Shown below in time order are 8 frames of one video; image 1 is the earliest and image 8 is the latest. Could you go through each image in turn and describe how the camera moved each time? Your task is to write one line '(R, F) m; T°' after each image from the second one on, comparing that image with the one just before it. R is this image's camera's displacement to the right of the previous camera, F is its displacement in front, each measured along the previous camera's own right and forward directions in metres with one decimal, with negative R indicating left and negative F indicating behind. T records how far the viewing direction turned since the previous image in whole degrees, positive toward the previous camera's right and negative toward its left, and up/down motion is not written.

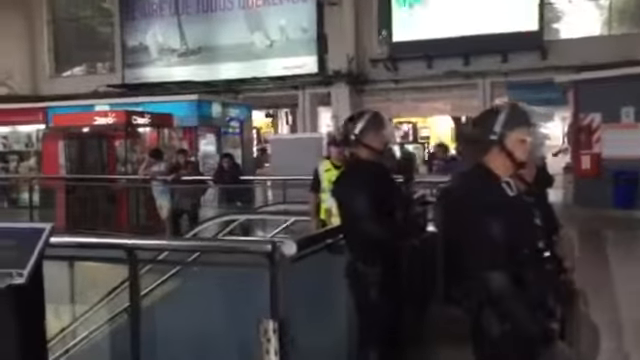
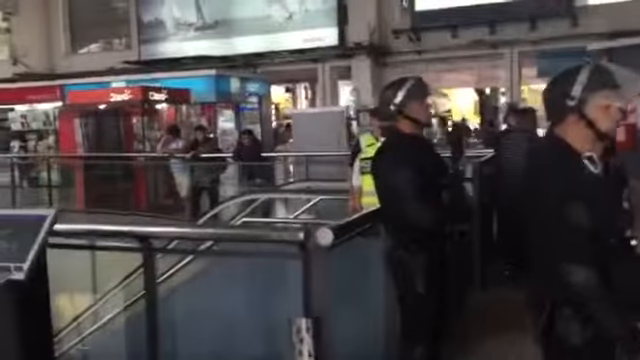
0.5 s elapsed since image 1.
(-0.1, +0.4) m; -2°
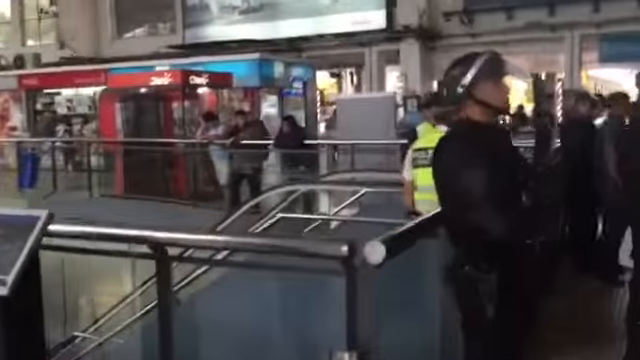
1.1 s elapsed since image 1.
(0.0, +0.6) m; -4°
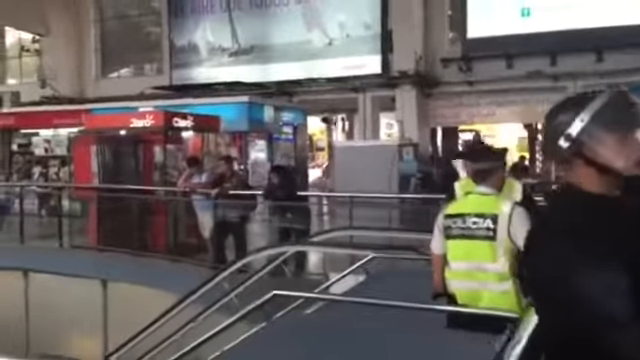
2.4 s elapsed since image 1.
(-0.1, +1.0) m; +1°
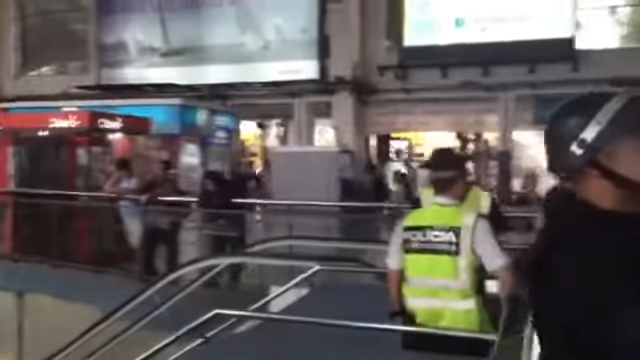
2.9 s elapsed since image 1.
(-0.1, +0.4) m; +6°
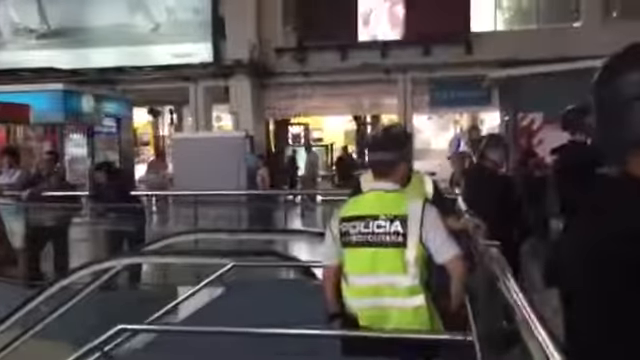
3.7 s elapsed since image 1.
(-0.1, +0.5) m; +10°
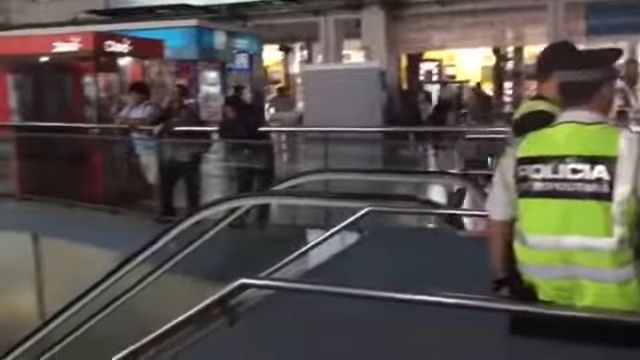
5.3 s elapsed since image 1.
(-0.2, +0.7) m; -12°
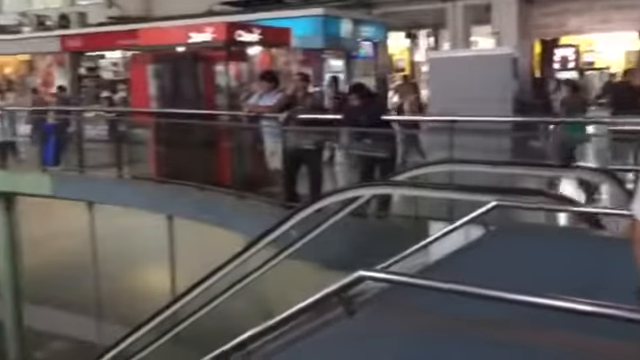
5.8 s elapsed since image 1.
(0.0, +0.1) m; -11°
